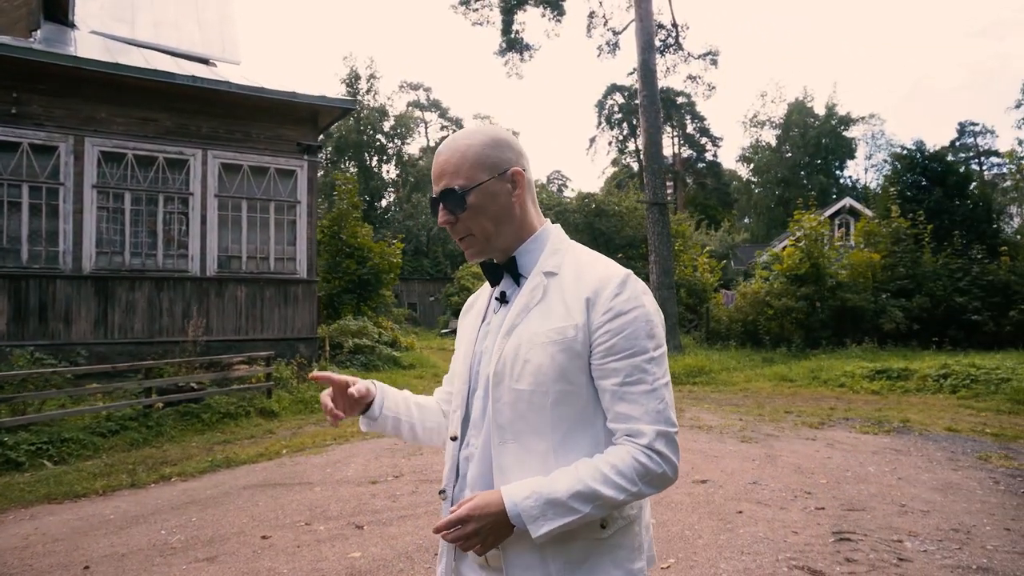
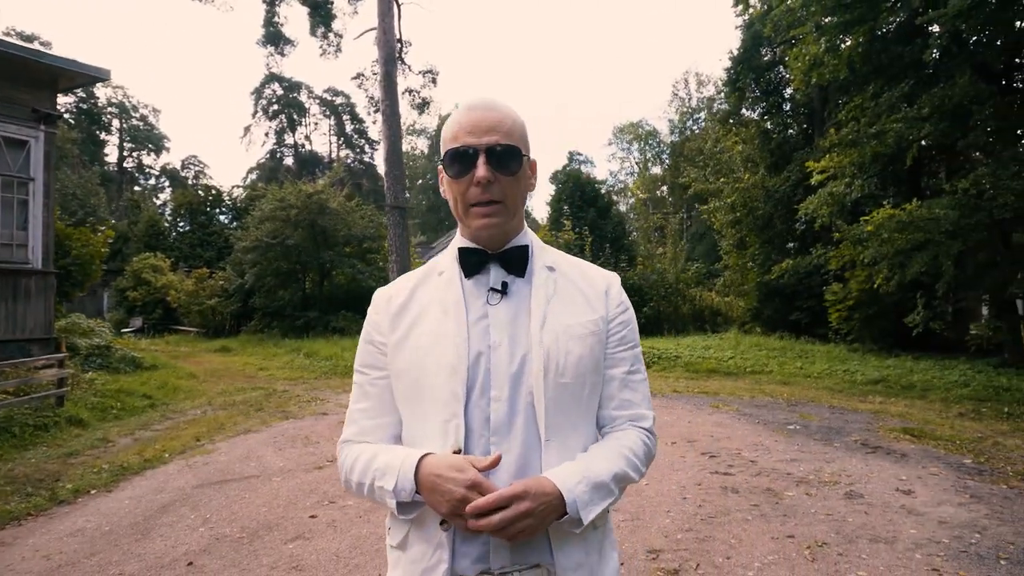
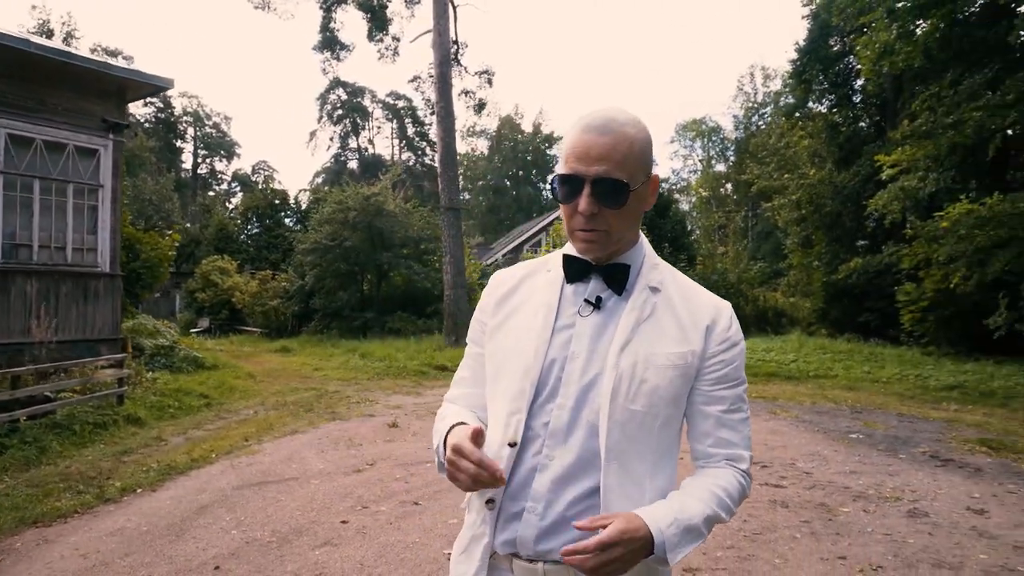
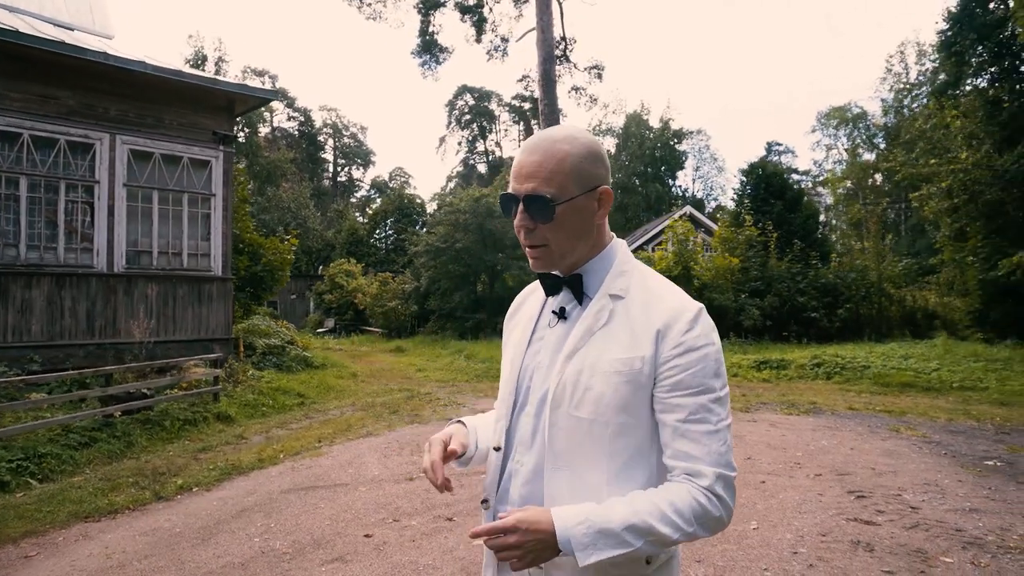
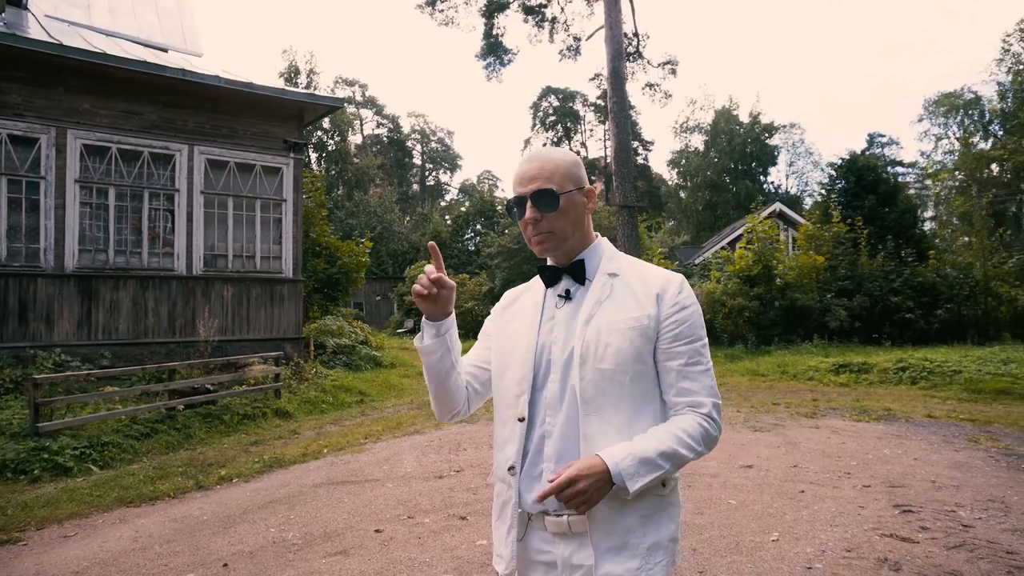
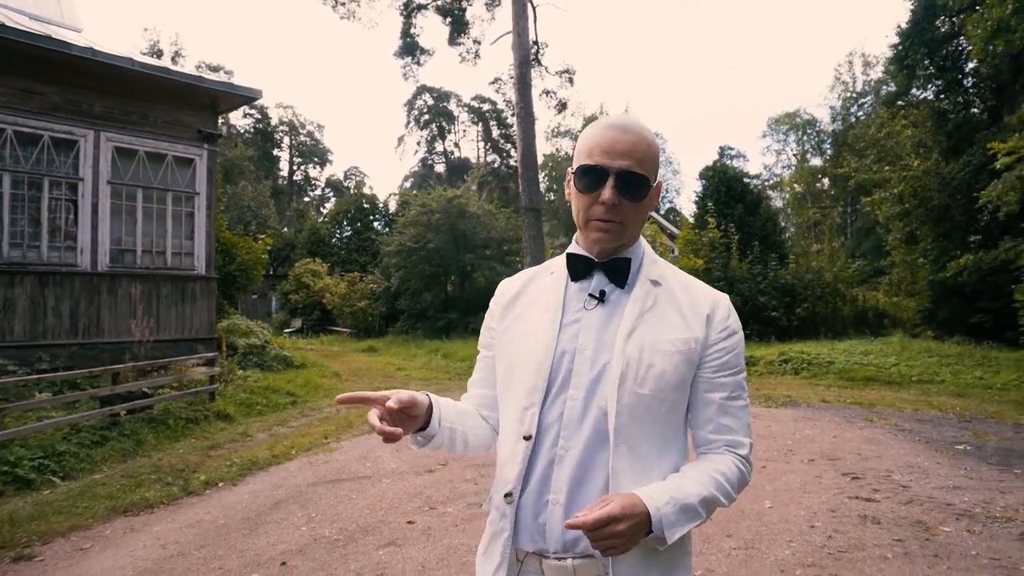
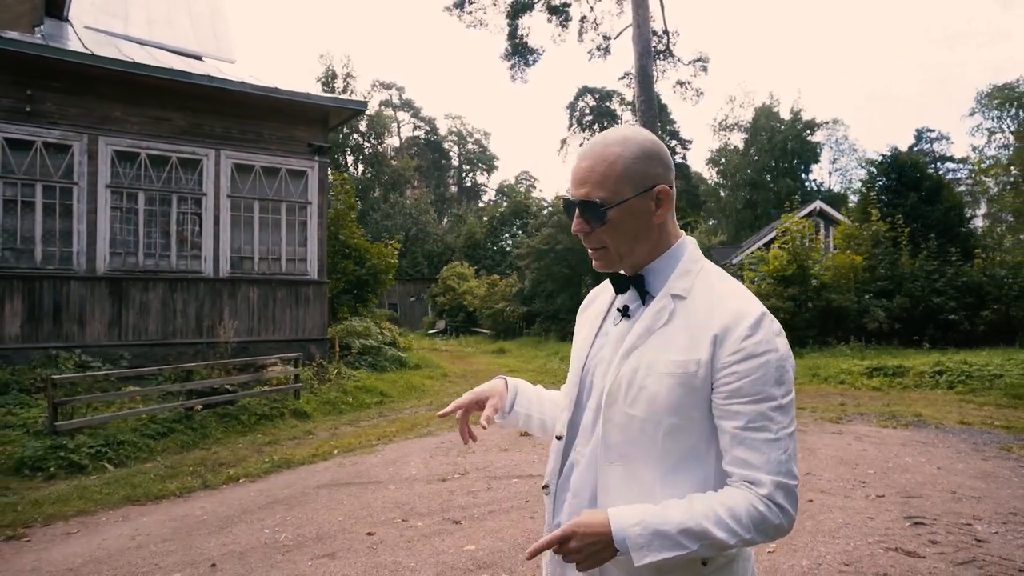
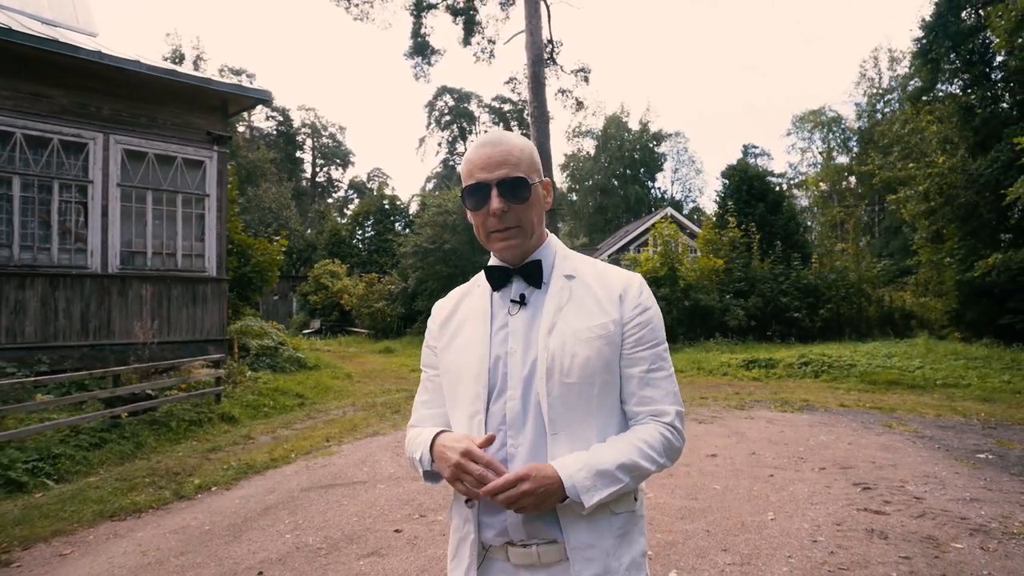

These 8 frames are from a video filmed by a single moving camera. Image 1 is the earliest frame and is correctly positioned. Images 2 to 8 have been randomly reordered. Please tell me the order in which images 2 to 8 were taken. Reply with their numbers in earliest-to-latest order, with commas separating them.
7, 5, 4, 8, 6, 3, 2
